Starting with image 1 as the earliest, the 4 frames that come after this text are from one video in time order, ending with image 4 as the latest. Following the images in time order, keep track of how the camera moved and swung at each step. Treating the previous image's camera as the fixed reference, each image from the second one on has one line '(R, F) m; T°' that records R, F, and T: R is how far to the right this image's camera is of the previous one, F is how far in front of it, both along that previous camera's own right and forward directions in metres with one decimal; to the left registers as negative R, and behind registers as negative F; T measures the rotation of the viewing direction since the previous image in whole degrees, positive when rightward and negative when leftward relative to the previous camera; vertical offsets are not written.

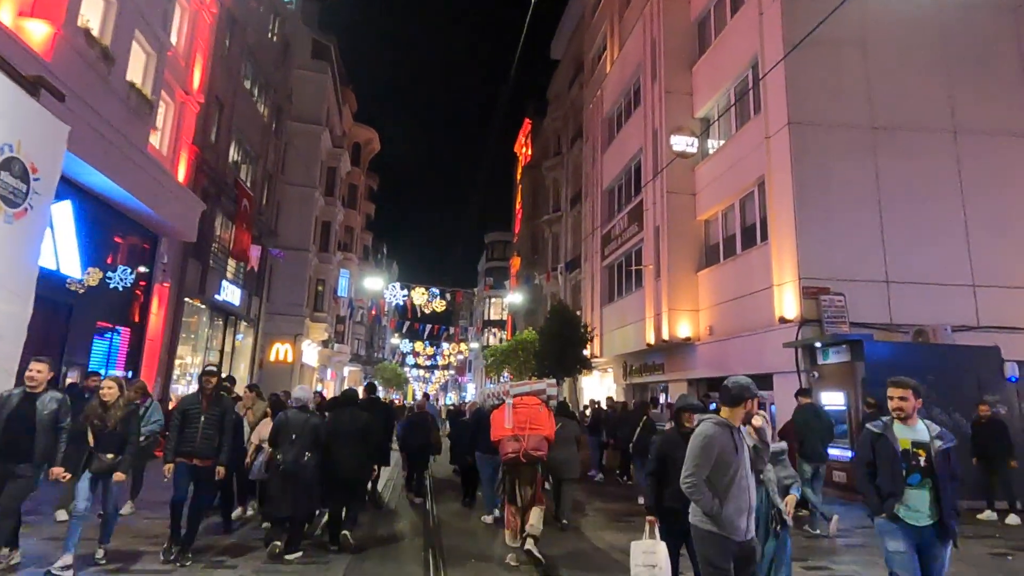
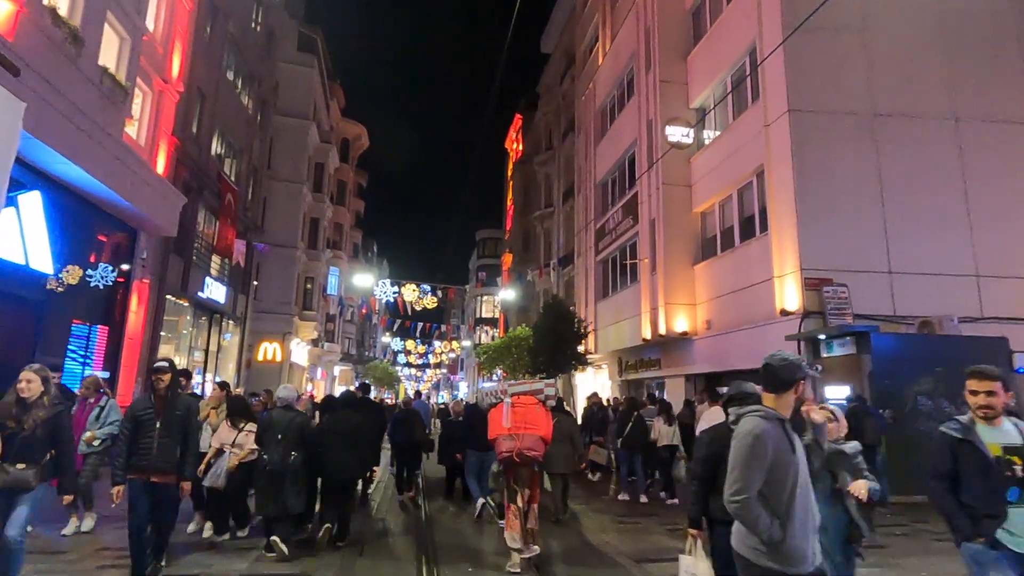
(-0.1, +0.5) m; +1°
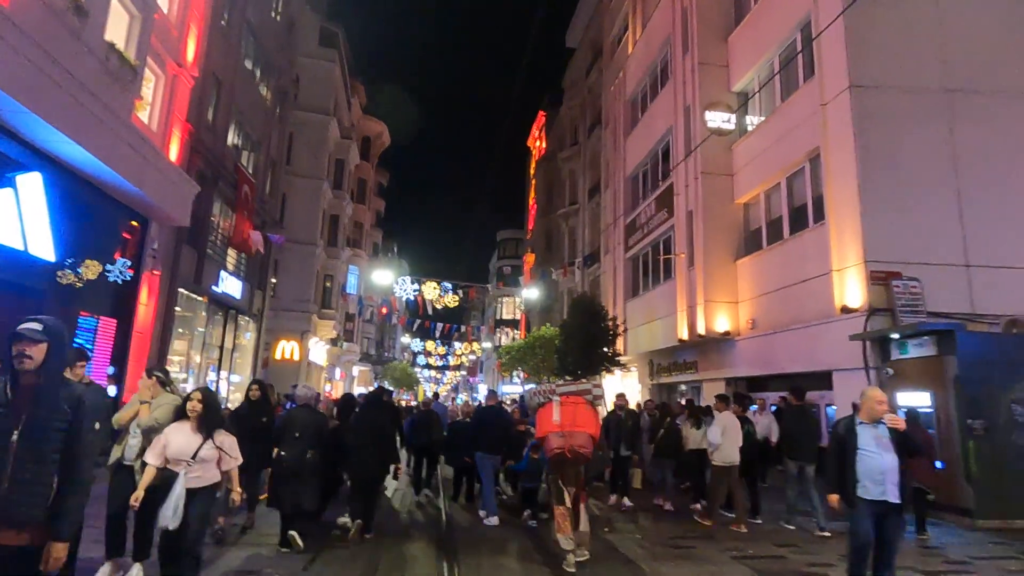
(-0.3, +1.1) m; -2°
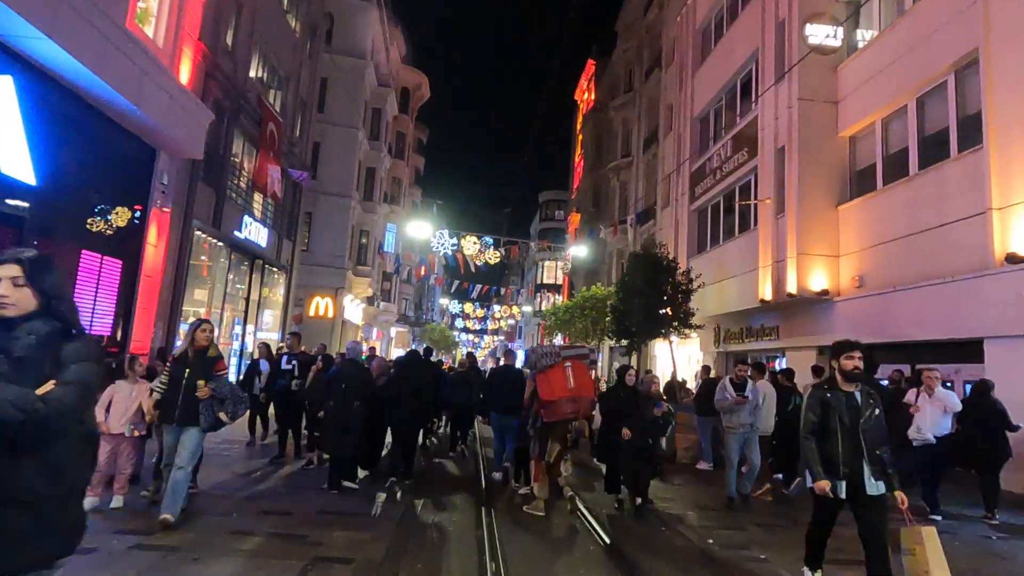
(-0.4, +2.2) m; -4°
